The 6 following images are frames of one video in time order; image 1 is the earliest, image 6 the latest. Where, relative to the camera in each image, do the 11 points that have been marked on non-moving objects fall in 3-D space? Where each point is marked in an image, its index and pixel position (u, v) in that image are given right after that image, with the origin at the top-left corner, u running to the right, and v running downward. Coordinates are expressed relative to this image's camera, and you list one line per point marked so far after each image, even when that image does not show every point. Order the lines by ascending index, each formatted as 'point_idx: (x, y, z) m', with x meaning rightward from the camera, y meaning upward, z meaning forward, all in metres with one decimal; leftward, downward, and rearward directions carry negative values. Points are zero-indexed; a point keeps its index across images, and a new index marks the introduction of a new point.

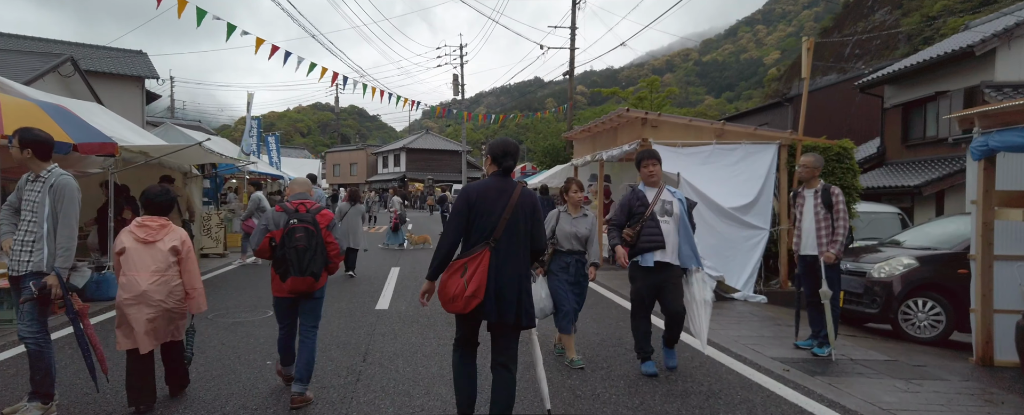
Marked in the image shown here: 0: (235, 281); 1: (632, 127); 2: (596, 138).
0: (-4.7, -1.2, +8.9) m
1: (+2.0, +1.3, +8.9) m
2: (+1.8, +1.5, +11.0) m
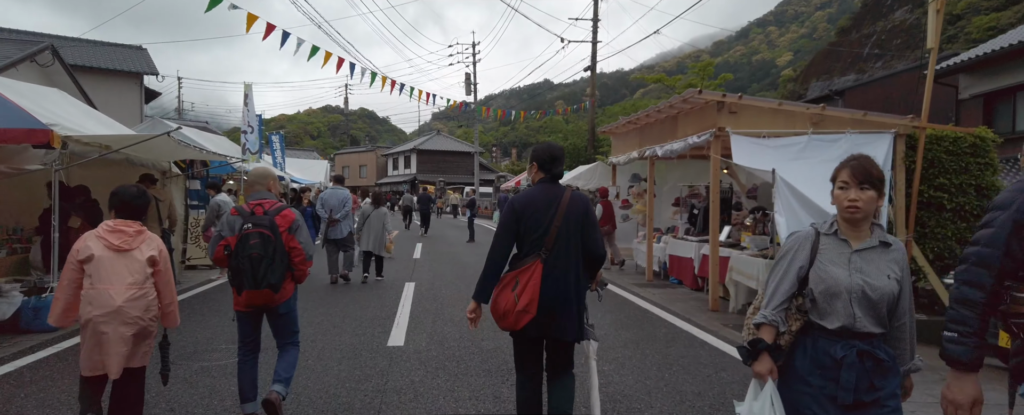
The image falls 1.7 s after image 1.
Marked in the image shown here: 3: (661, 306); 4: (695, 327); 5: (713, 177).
0: (-4.1, -1.3, +7.3) m
1: (+2.6, +1.3, +7.3) m
2: (+2.4, +1.4, +9.4) m
3: (+2.0, -1.3, +7.1) m
4: (+2.1, -1.4, +6.0) m
5: (+2.6, +0.4, +6.8) m
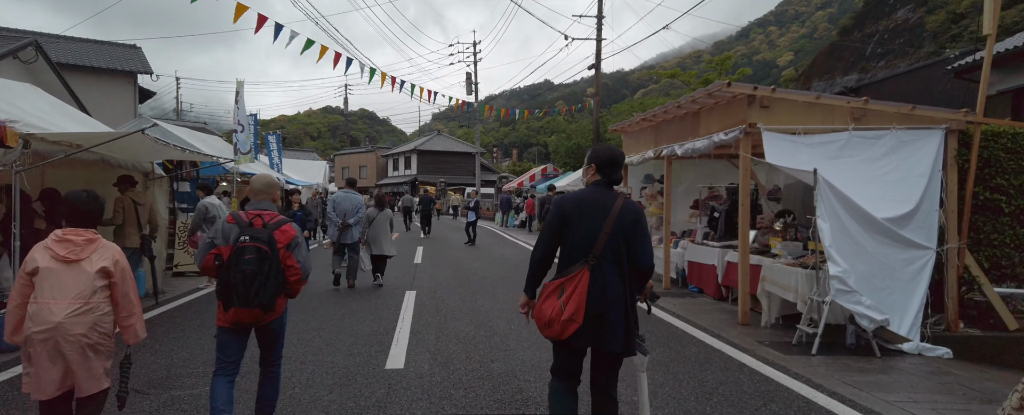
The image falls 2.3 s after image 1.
0: (-4.0, -1.4, +6.8) m
1: (+2.7, +1.2, +6.7) m
2: (+2.5, +1.3, +8.8) m
3: (+2.1, -1.4, +6.5) m
4: (+2.2, -1.4, +5.4) m
5: (+2.7, +0.4, +6.2) m
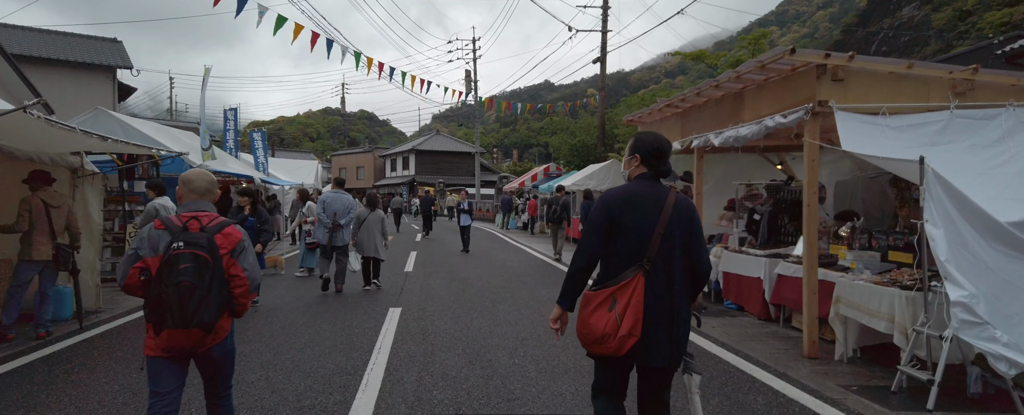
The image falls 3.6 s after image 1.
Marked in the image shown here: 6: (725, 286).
0: (-4.0, -1.4, +5.4) m
1: (+2.7, +1.2, +5.4) m
2: (+2.6, +1.3, +7.5) m
3: (+2.1, -1.4, +5.2) m
4: (+2.2, -1.4, +4.1) m
5: (+2.7, +0.3, +4.9) m
6: (+2.9, -1.1, +7.1) m
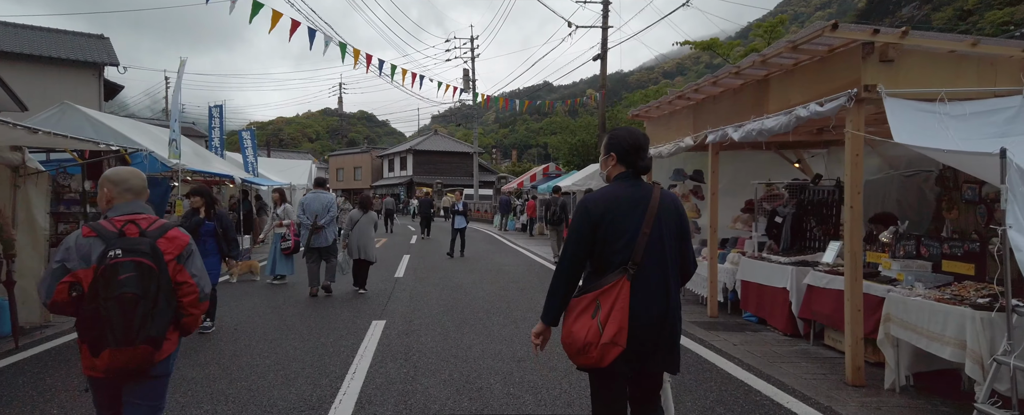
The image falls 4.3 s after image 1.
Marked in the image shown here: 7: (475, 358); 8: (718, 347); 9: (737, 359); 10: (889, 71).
0: (-4.0, -1.4, +4.7) m
1: (+2.7, +1.2, +4.7) m
2: (+2.5, +1.3, +6.8) m
3: (+2.1, -1.4, +4.5) m
4: (+2.2, -1.4, +3.4) m
5: (+2.7, +0.3, +4.2) m
6: (+2.8, -1.1, +6.4) m
7: (-0.4, -1.4, +5.1) m
8: (+2.1, -1.4, +5.3) m
9: (+2.1, -1.4, +4.9) m
10: (+2.9, +1.1, +4.1) m
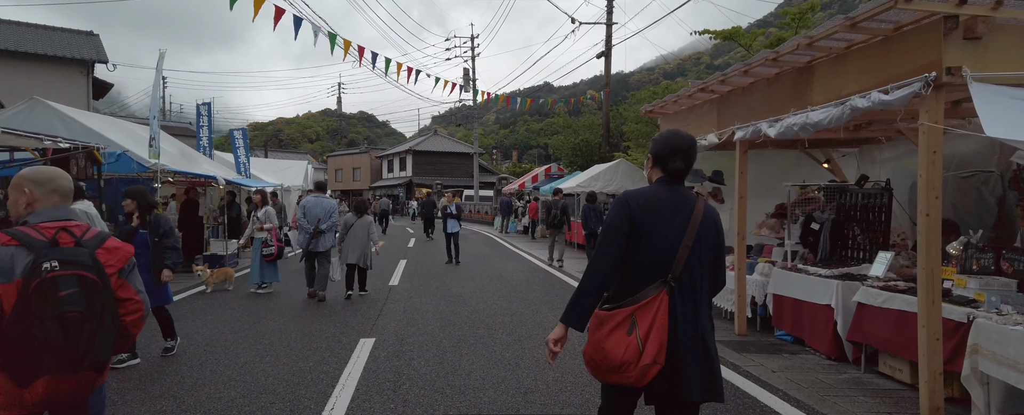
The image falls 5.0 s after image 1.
0: (-4.0, -1.5, +4.0) m
1: (+2.7, +1.1, +4.0) m
2: (+2.6, +1.2, +6.1) m
3: (+2.1, -1.5, +3.8) m
4: (+2.2, -1.5, +2.7) m
5: (+2.7, +0.3, +3.5) m
6: (+2.9, -1.1, +5.7) m
7: (-0.3, -1.5, +4.4) m
8: (+2.1, -1.5, +4.6) m
9: (+2.1, -1.5, +4.2) m
10: (+2.9, +1.0, +3.4) m
